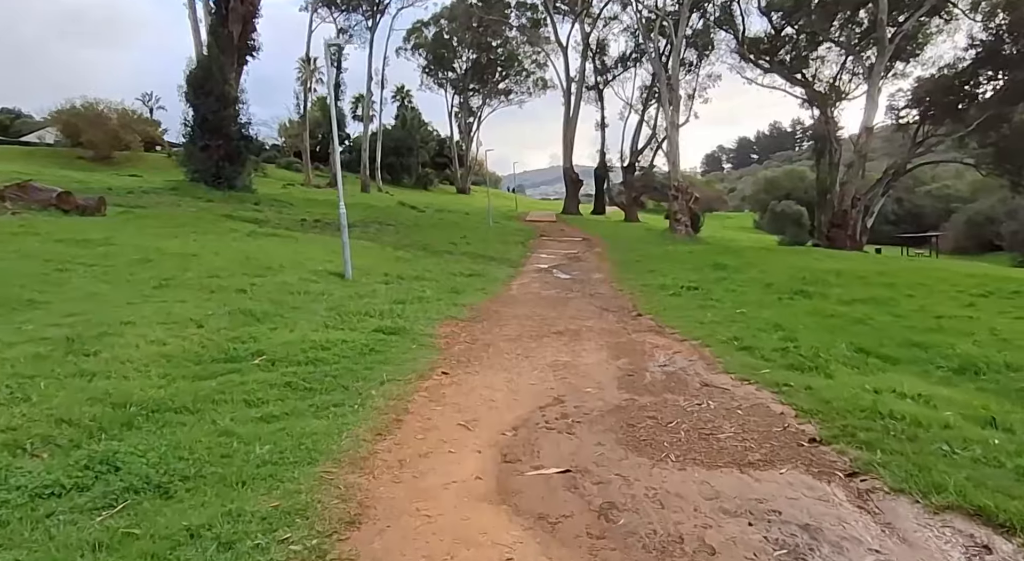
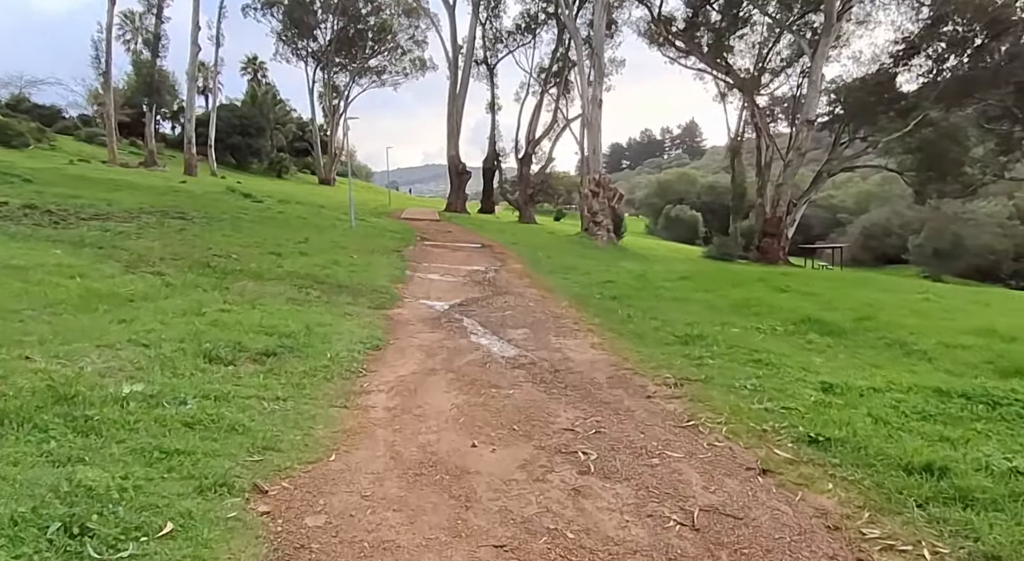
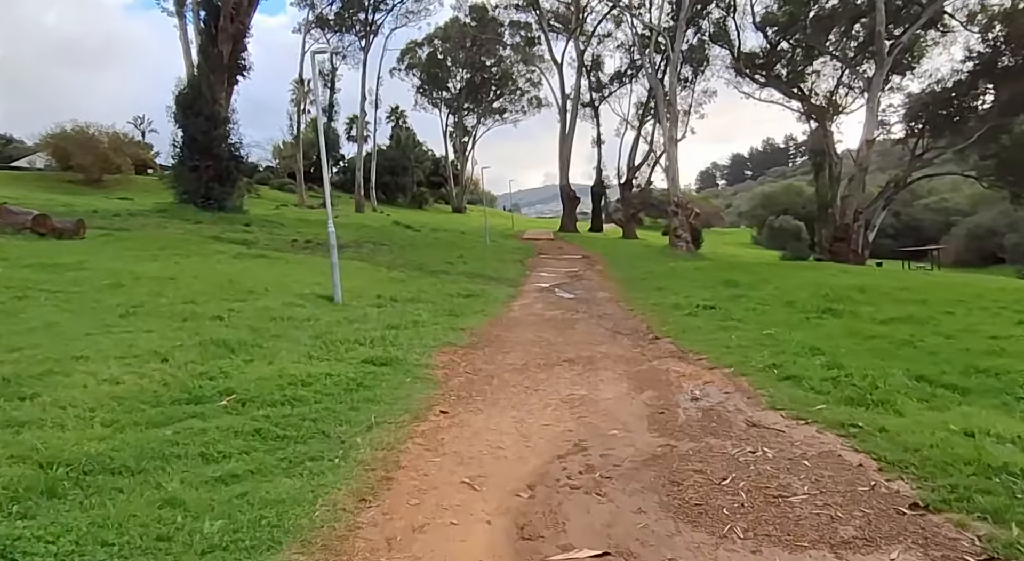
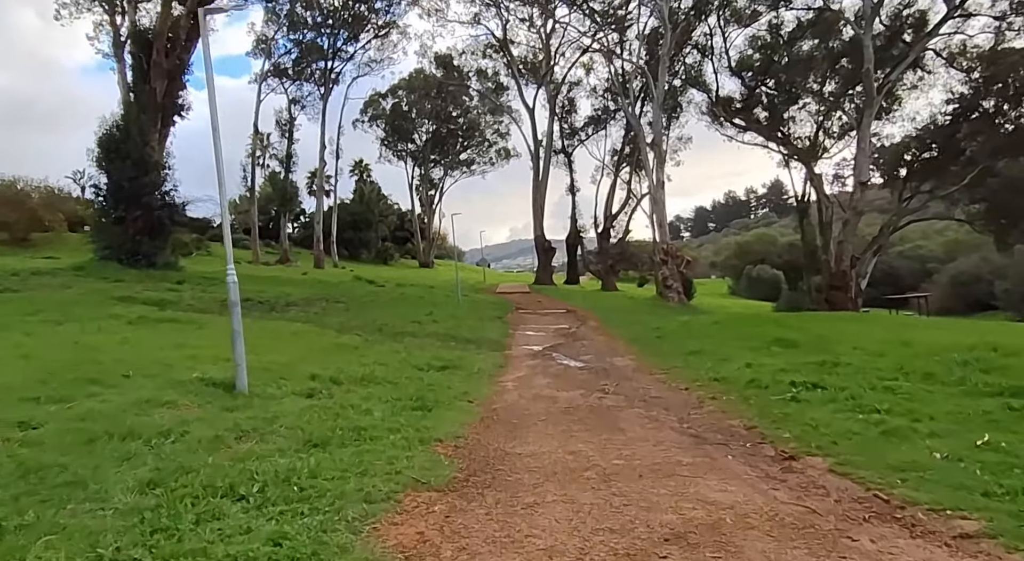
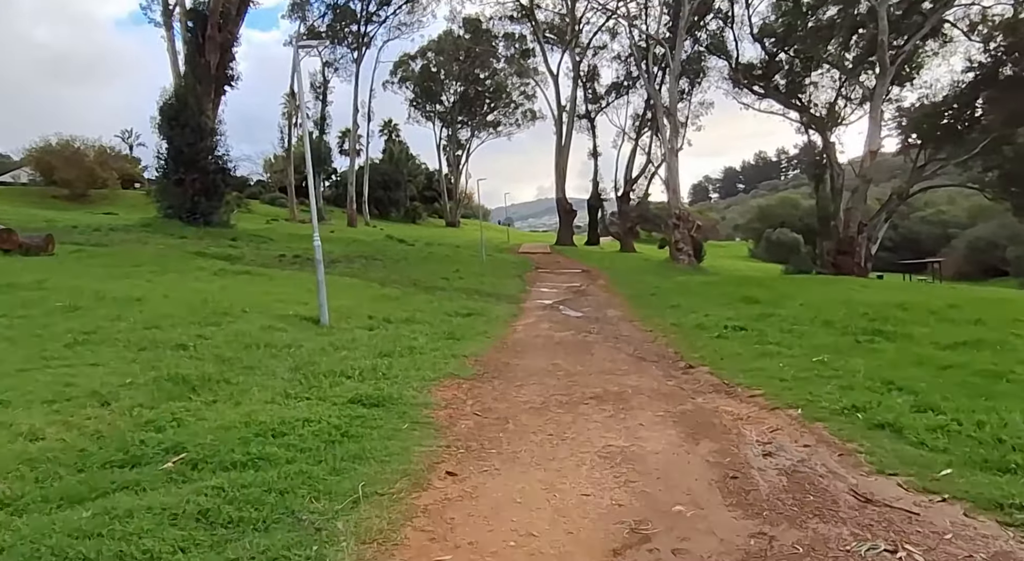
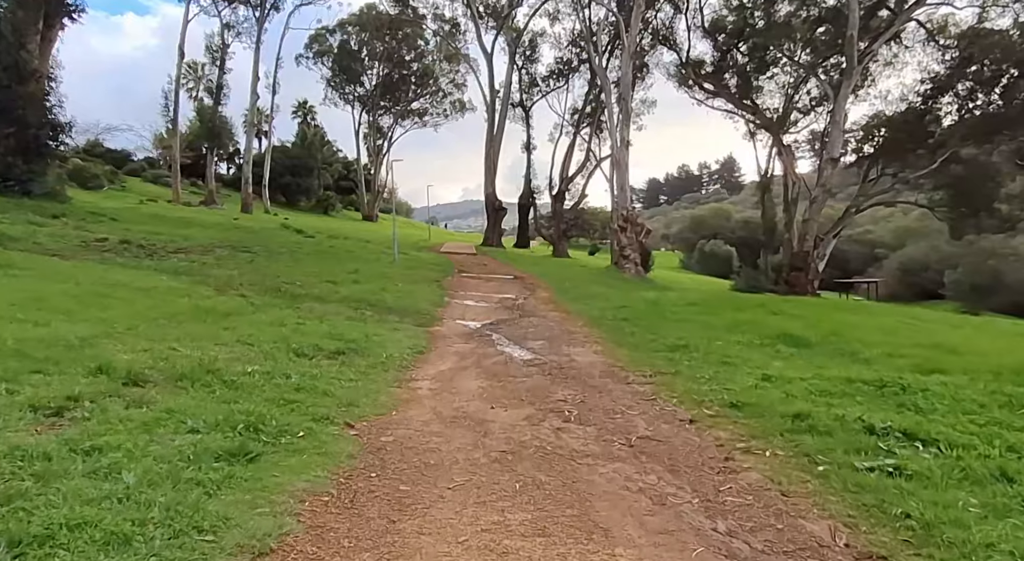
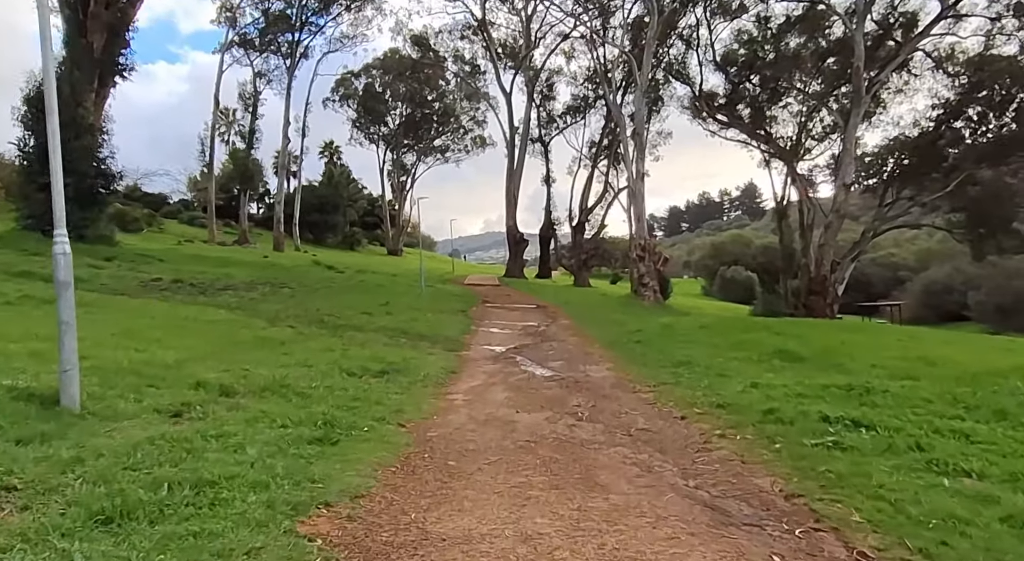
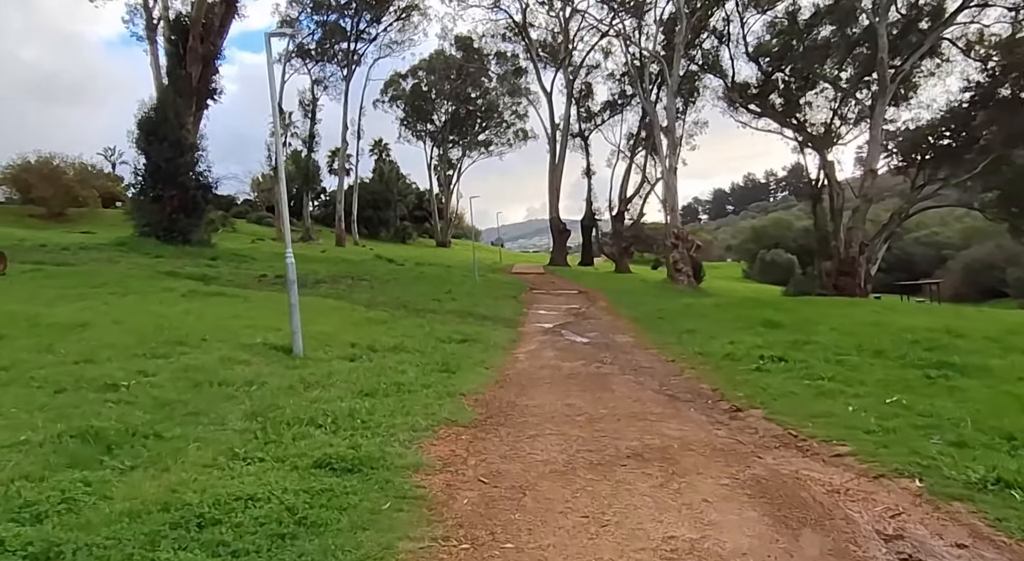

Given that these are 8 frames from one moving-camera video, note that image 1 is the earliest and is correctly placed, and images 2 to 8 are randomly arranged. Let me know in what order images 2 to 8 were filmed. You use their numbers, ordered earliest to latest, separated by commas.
3, 5, 8, 4, 7, 6, 2
